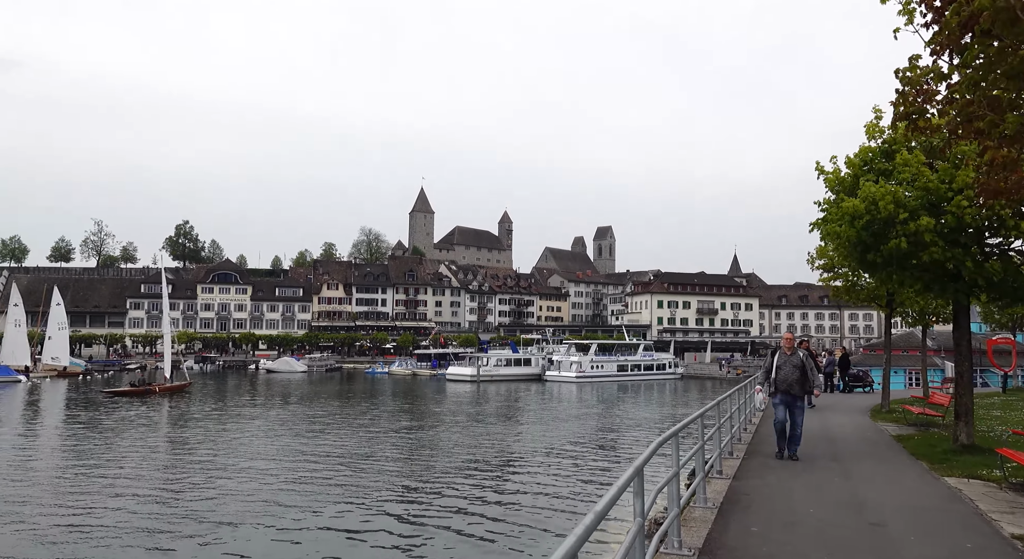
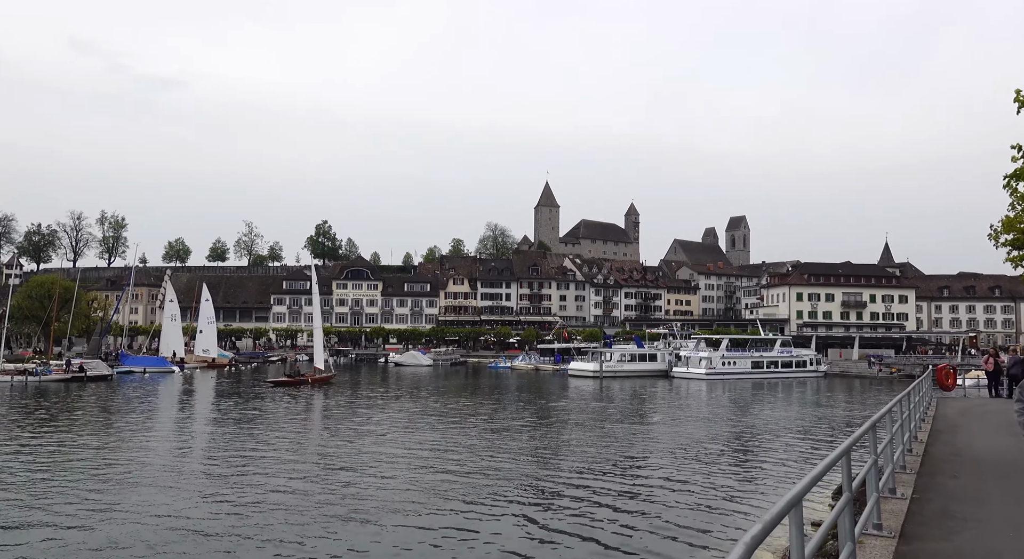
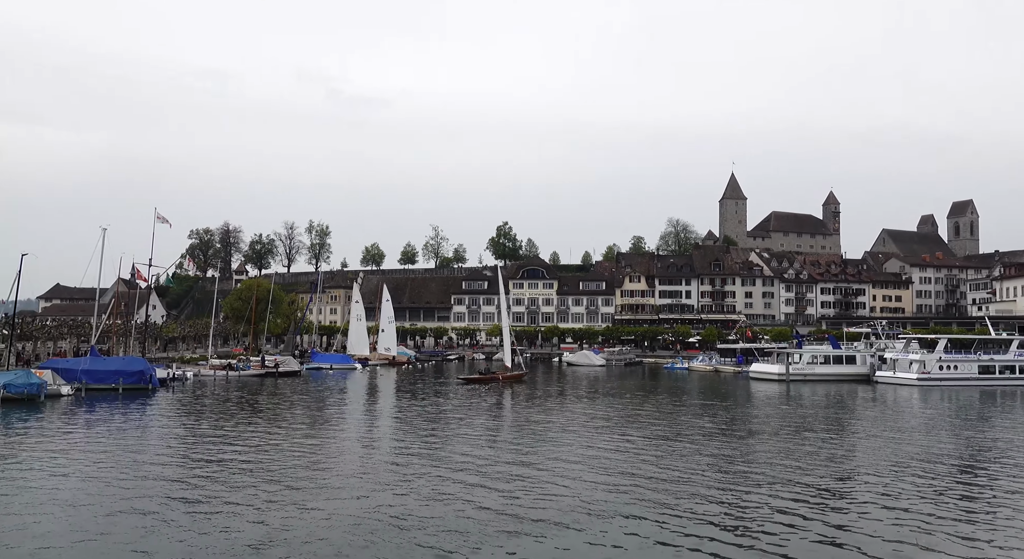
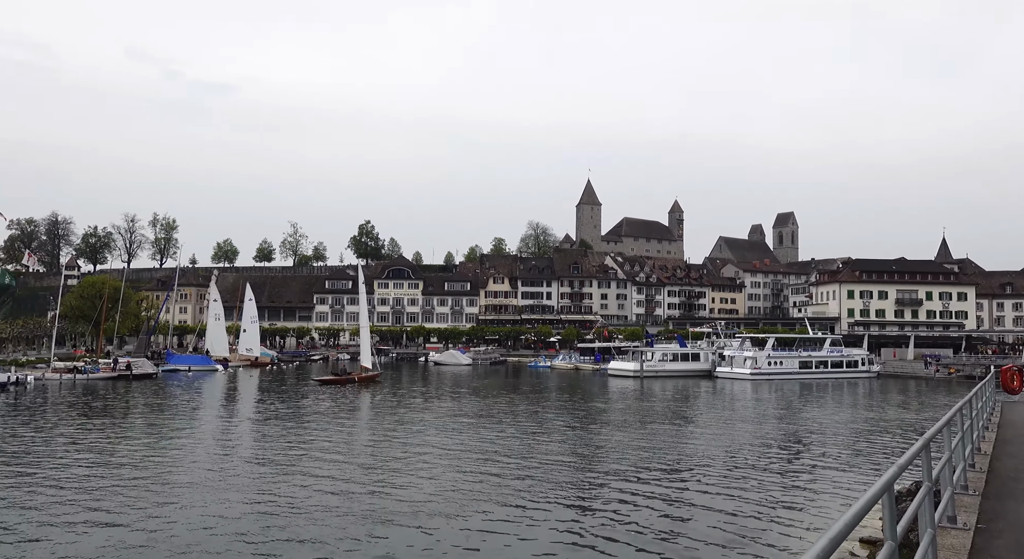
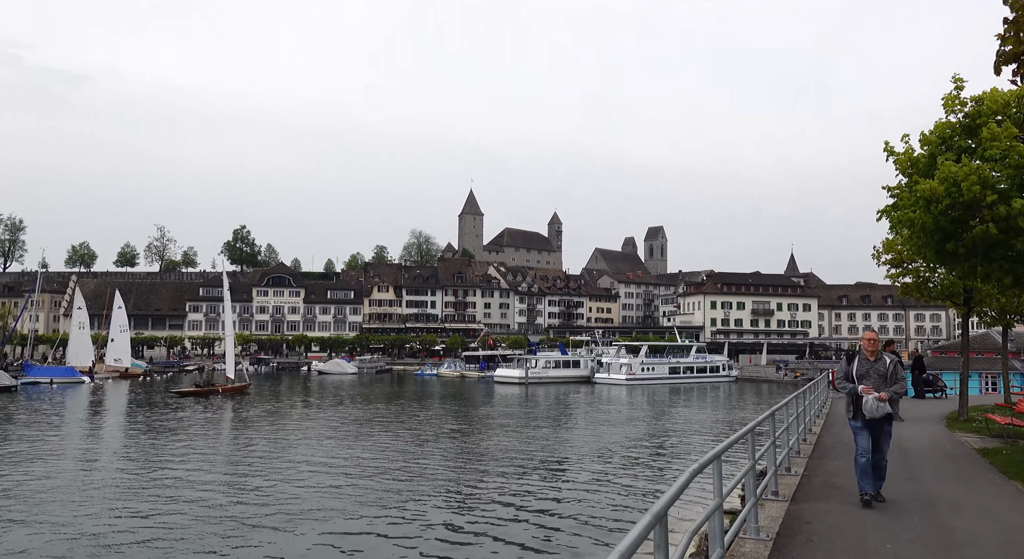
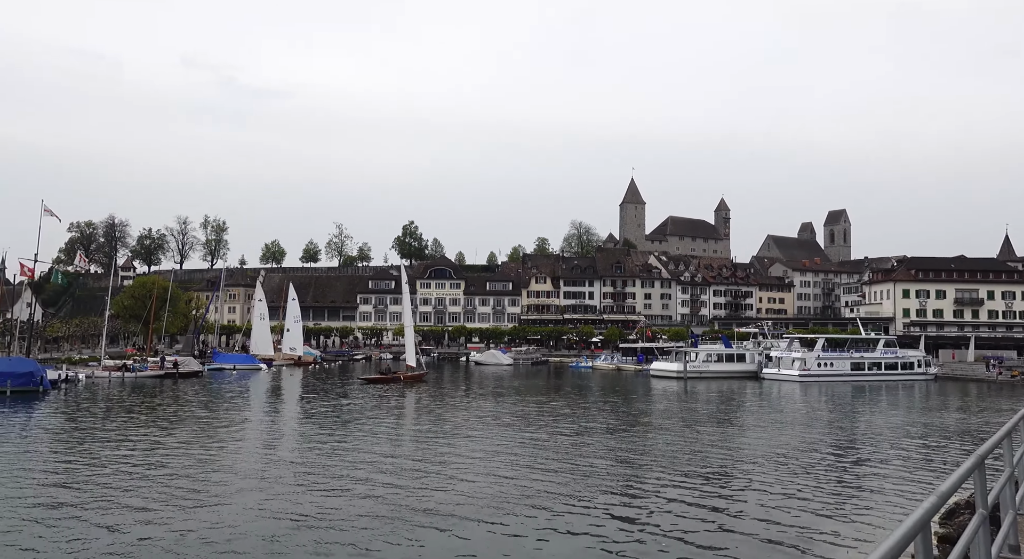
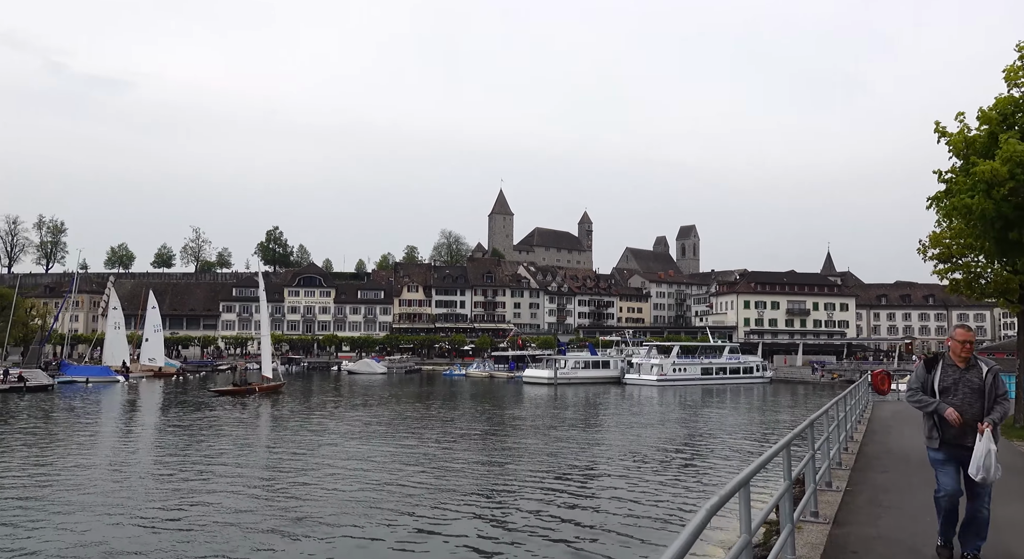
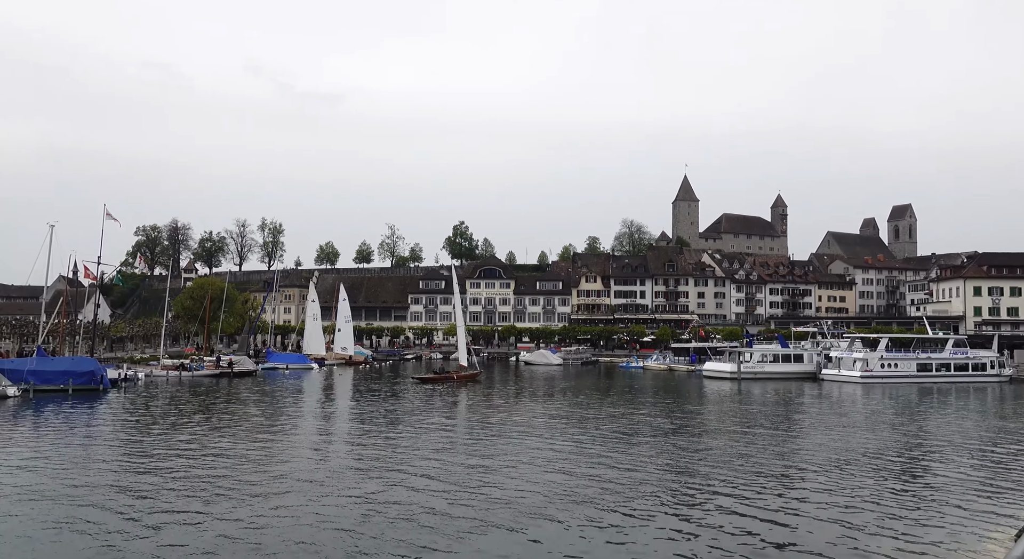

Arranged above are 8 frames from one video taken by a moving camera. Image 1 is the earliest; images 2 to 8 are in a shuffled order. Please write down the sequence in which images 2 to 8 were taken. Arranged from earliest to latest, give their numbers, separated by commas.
5, 7, 2, 4, 6, 8, 3
